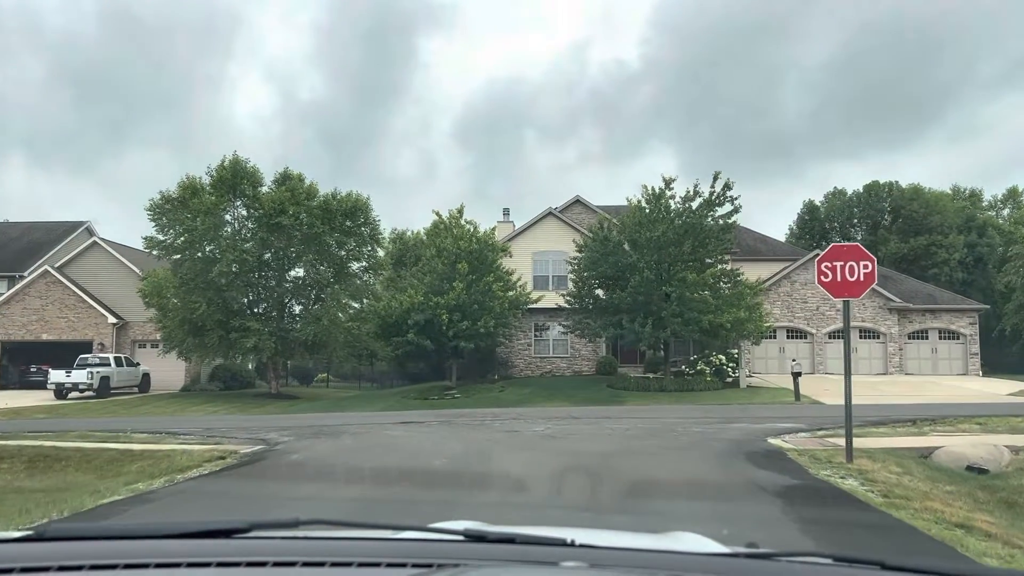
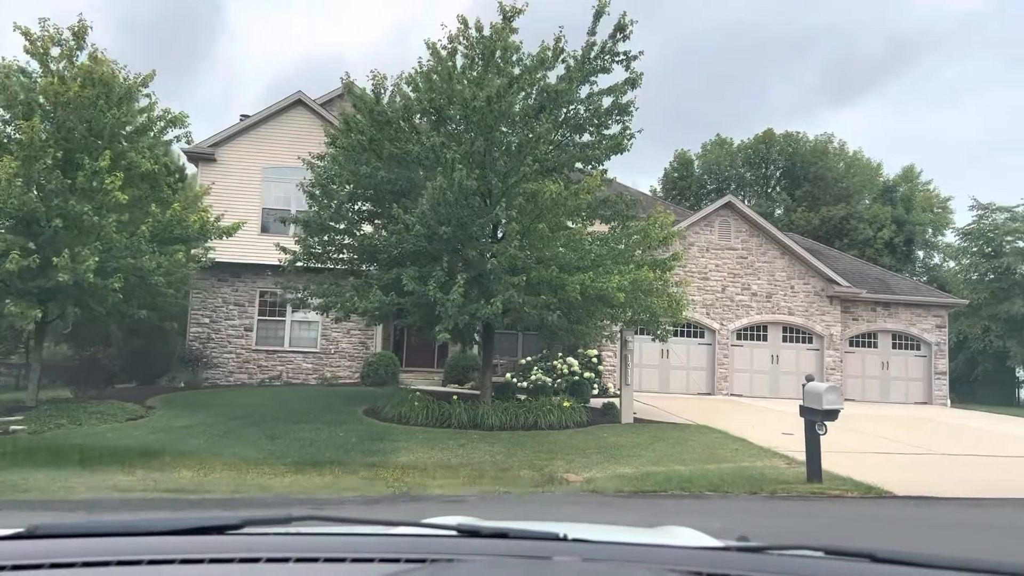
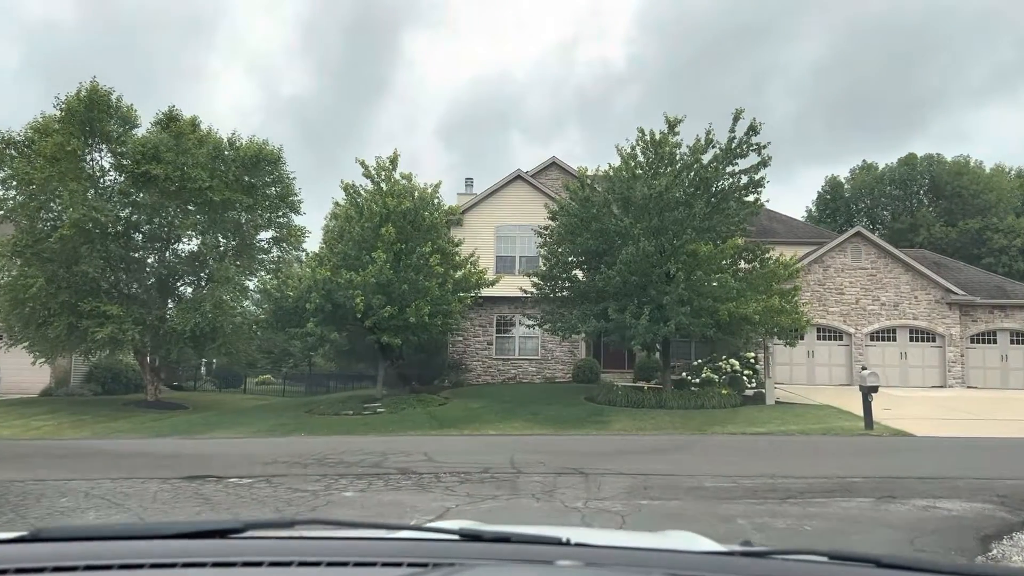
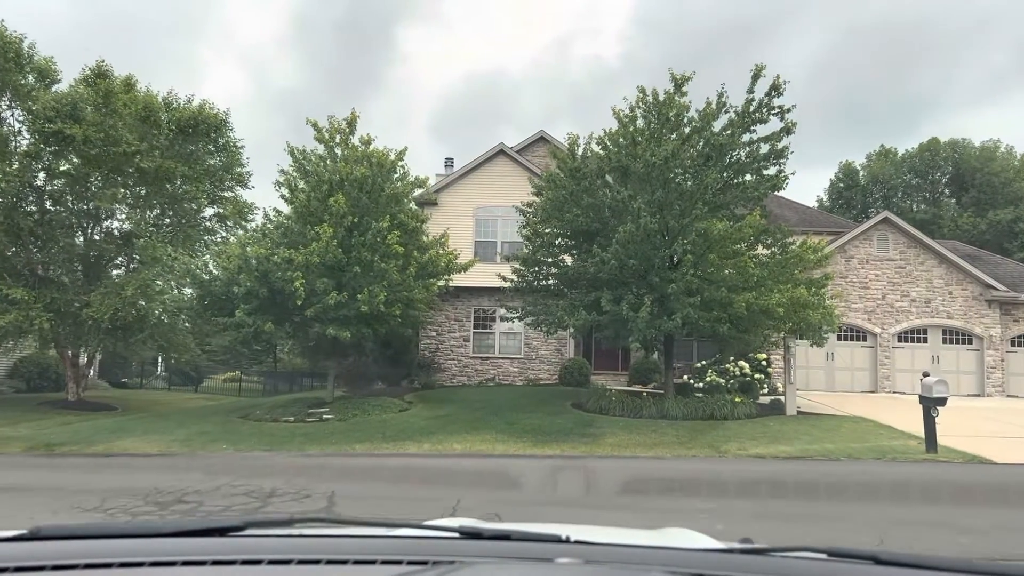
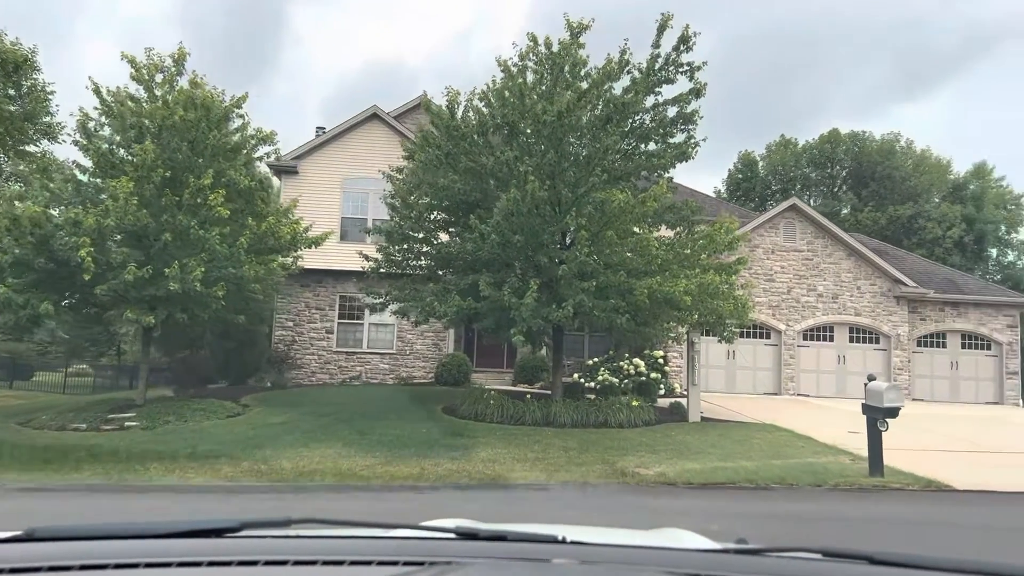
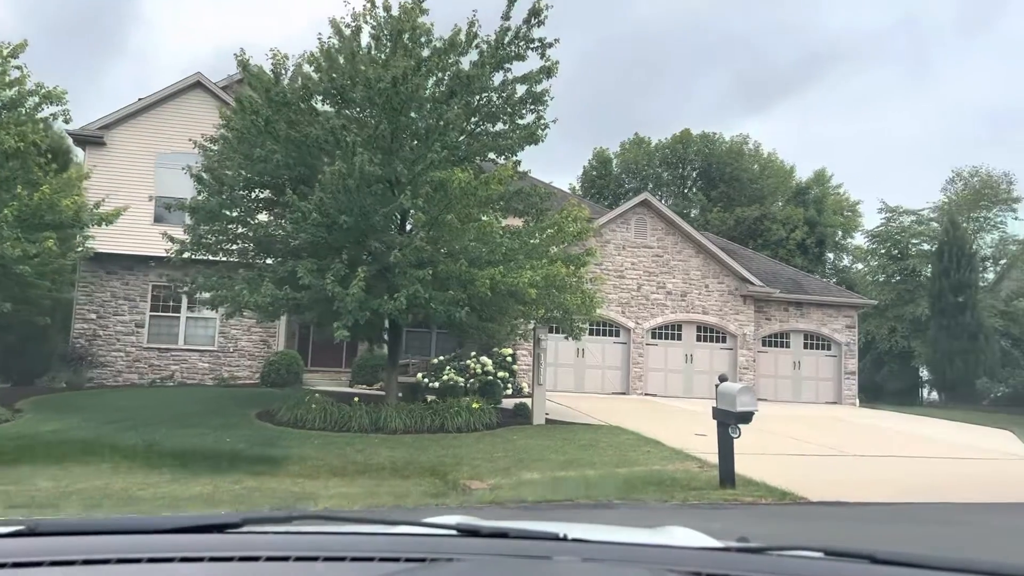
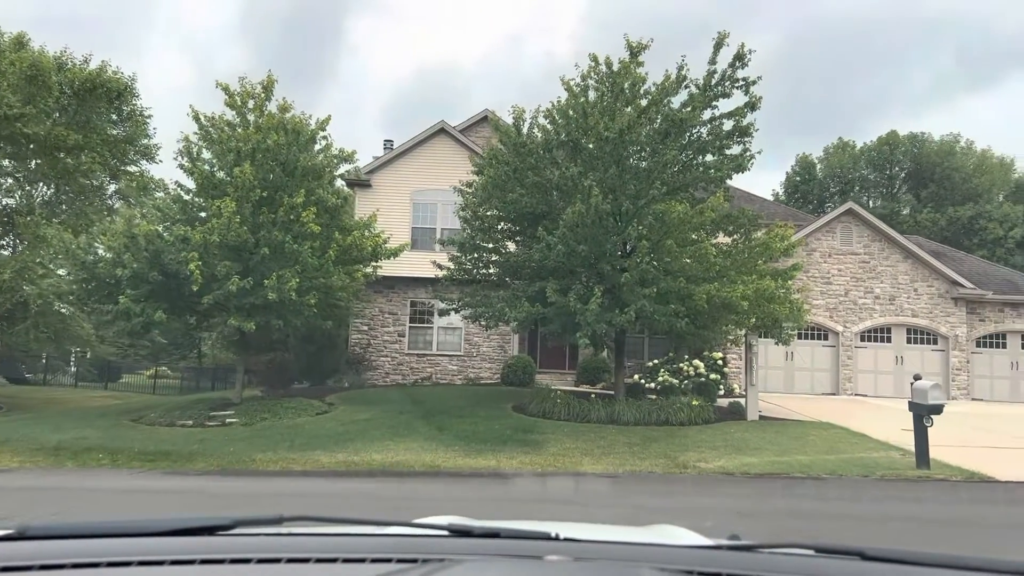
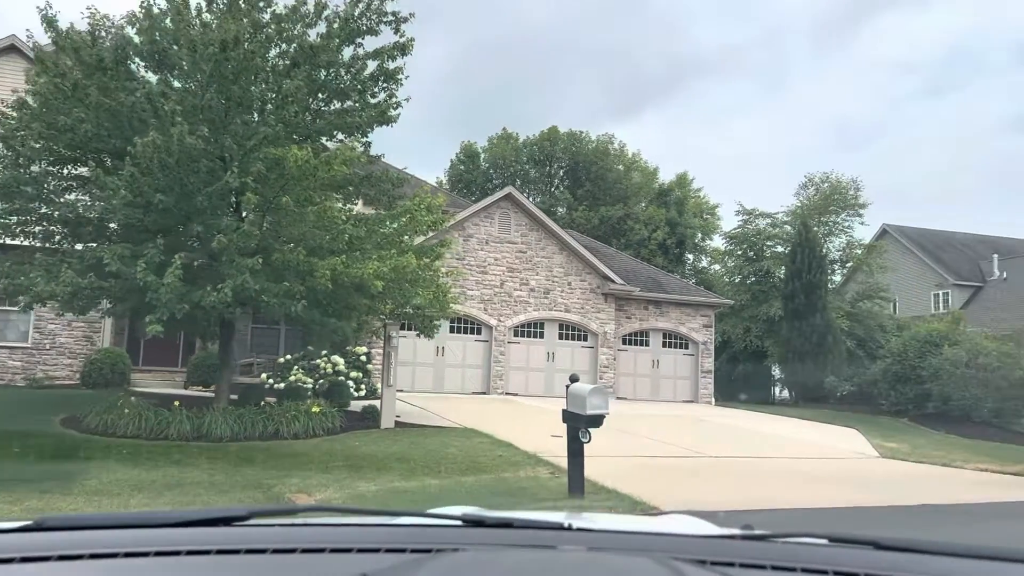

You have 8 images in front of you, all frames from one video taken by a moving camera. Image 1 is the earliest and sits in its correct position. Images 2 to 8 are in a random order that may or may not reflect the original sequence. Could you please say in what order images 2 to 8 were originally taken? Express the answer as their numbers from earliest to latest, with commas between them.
3, 4, 7, 5, 2, 6, 8
